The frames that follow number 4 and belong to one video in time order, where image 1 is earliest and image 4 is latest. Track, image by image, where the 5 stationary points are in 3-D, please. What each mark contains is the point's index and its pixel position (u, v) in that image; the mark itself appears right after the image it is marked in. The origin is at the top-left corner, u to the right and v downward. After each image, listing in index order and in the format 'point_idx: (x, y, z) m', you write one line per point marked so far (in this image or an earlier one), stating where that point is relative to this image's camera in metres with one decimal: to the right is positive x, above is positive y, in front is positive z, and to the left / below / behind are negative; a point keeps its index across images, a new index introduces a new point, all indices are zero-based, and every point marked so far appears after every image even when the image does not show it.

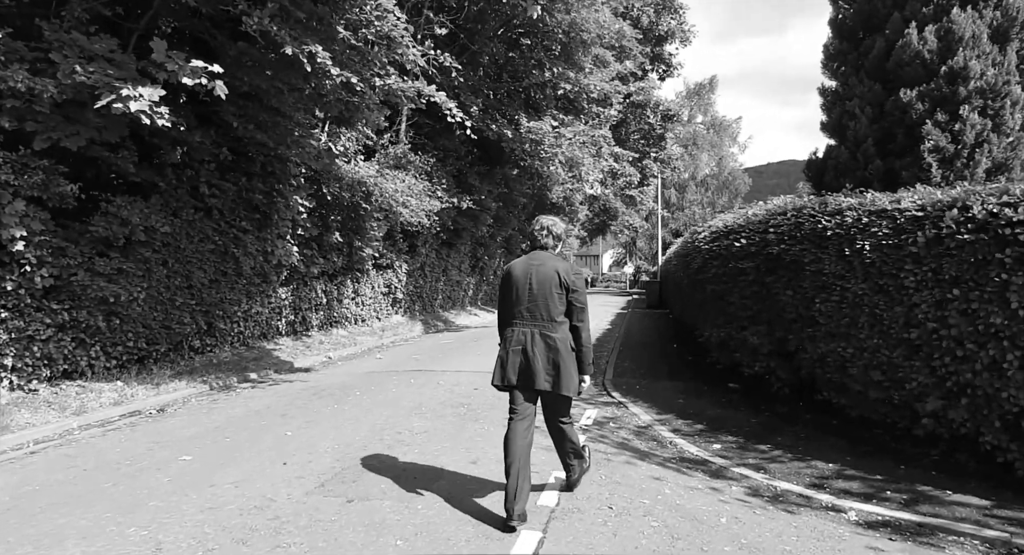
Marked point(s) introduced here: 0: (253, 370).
0: (-4.0, -1.5, +11.0) m
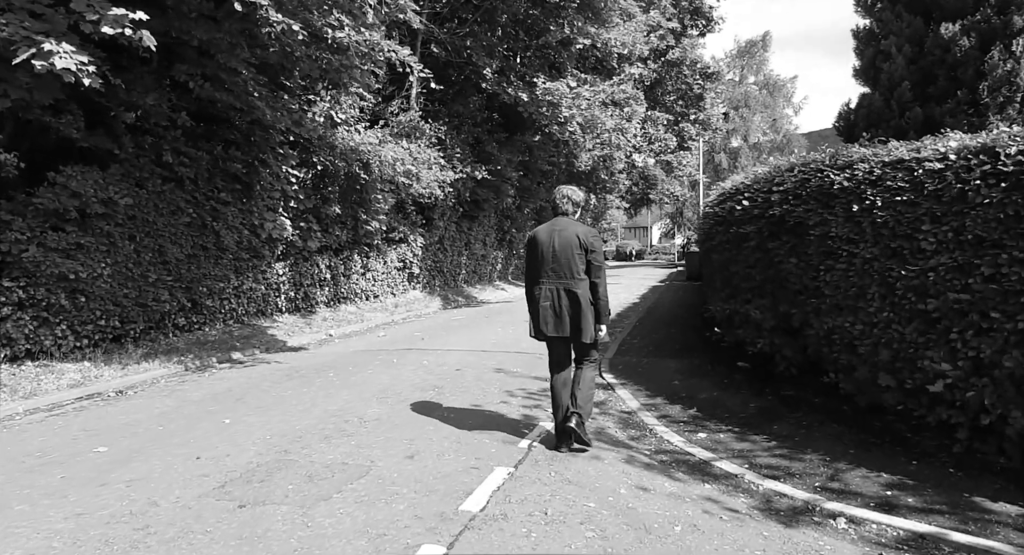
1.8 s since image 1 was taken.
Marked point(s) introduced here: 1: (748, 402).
0: (-4.0, -1.1, +10.6) m
1: (+2.4, -1.3, +7.2) m
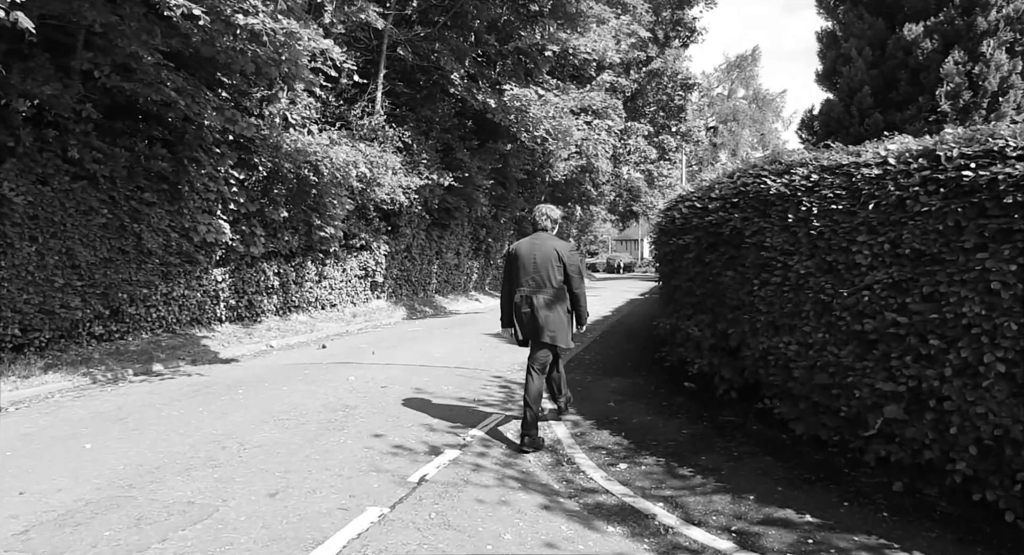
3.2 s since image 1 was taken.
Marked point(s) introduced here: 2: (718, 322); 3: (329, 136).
0: (-4.9, -1.2, +9.9) m
1: (+1.5, -1.4, +6.5) m
2: (+1.9, -0.4, +6.7) m
3: (-3.7, +2.9, +14.3) m
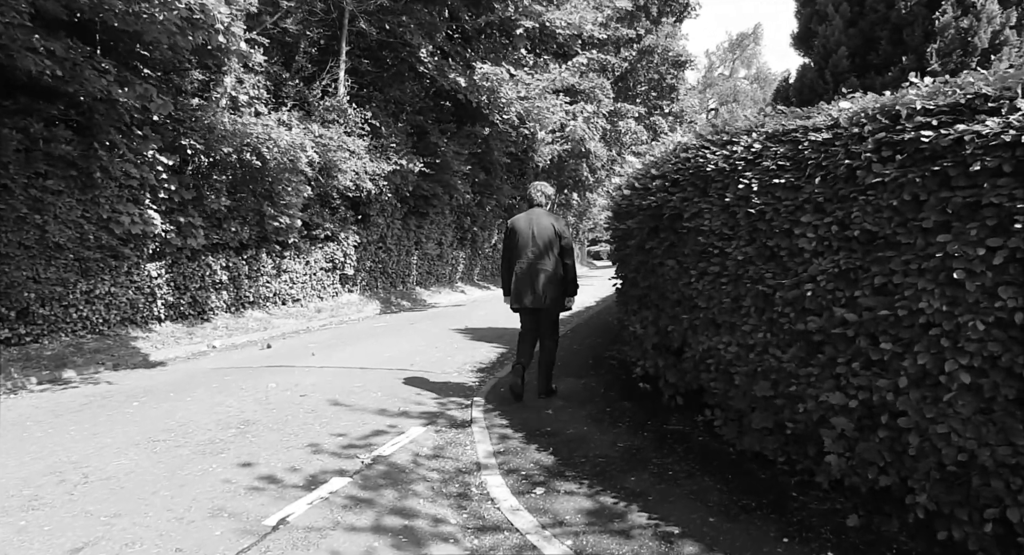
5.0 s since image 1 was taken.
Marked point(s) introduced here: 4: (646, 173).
0: (-5.6, -1.1, +9.1) m
1: (+0.8, -1.3, +5.7) m
2: (+1.2, -0.3, +5.9) m
3: (-4.4, +3.0, +13.5) m
4: (+1.2, +0.9, +6.2) m
